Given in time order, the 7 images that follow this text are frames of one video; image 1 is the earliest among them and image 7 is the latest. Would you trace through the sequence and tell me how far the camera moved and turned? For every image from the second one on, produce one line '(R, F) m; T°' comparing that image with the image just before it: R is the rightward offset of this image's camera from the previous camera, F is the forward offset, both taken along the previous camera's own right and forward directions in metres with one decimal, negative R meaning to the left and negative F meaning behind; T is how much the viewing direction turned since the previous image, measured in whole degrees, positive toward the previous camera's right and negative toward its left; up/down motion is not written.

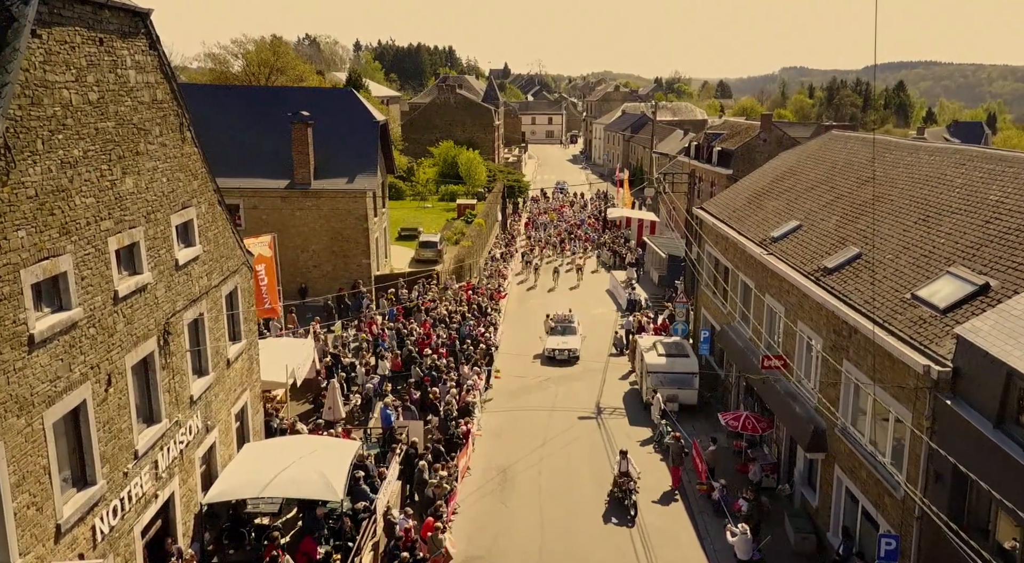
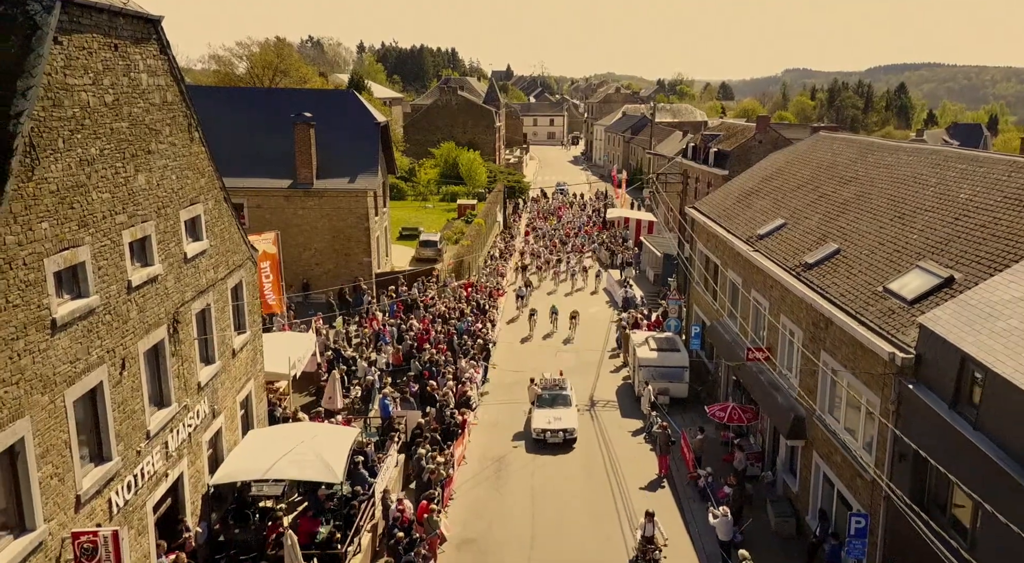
(+0.2, -0.8) m; 0°
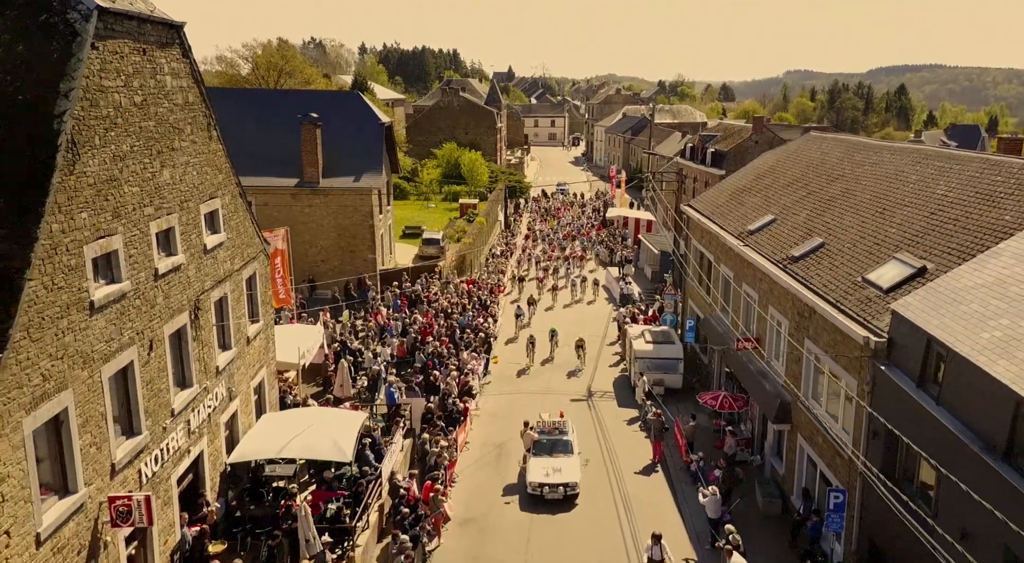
(0.0, -1.0) m; 0°
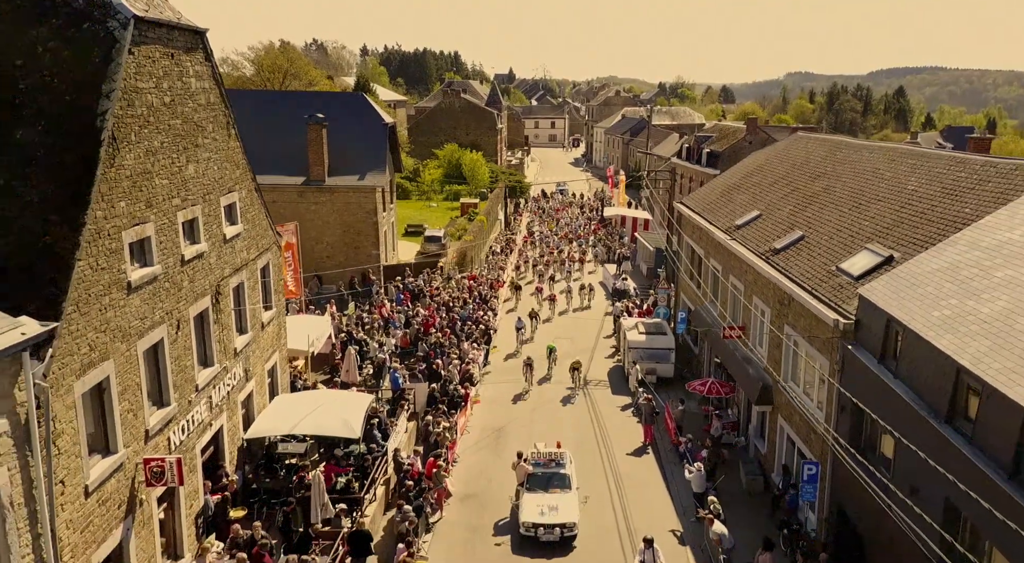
(+0.1, -1.3) m; 0°
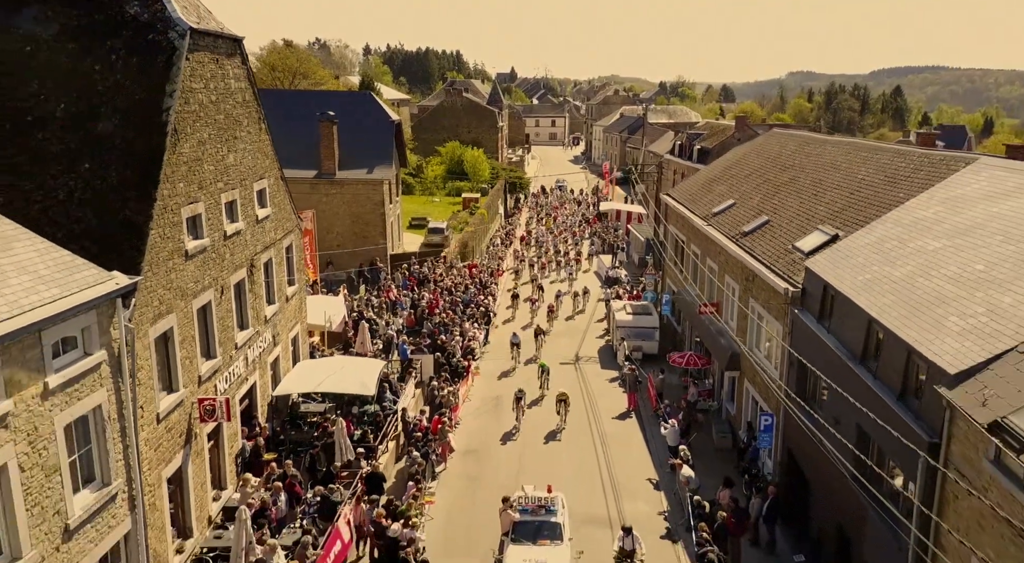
(+0.1, -2.7) m; 0°
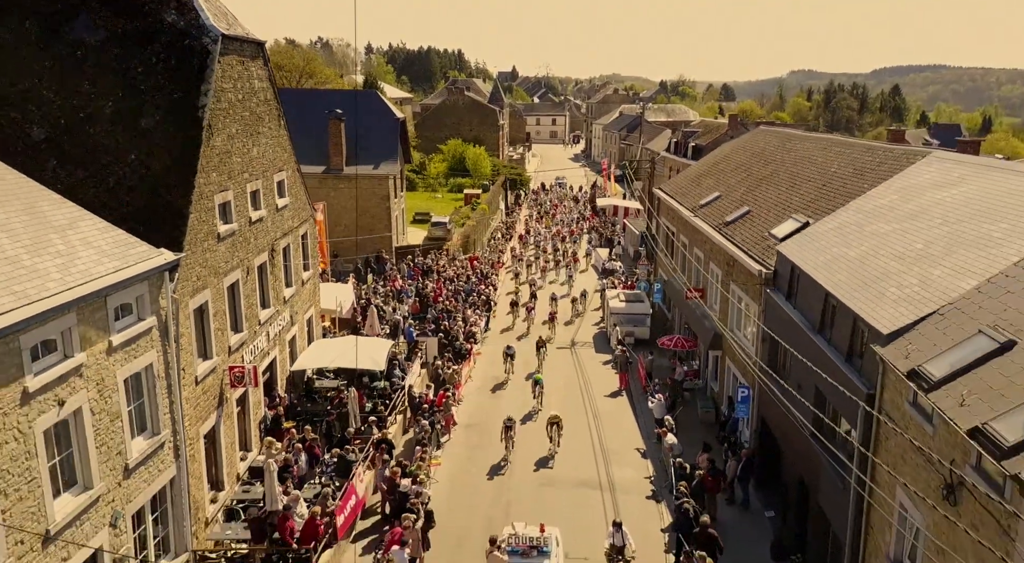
(+0.1, -1.9) m; 0°
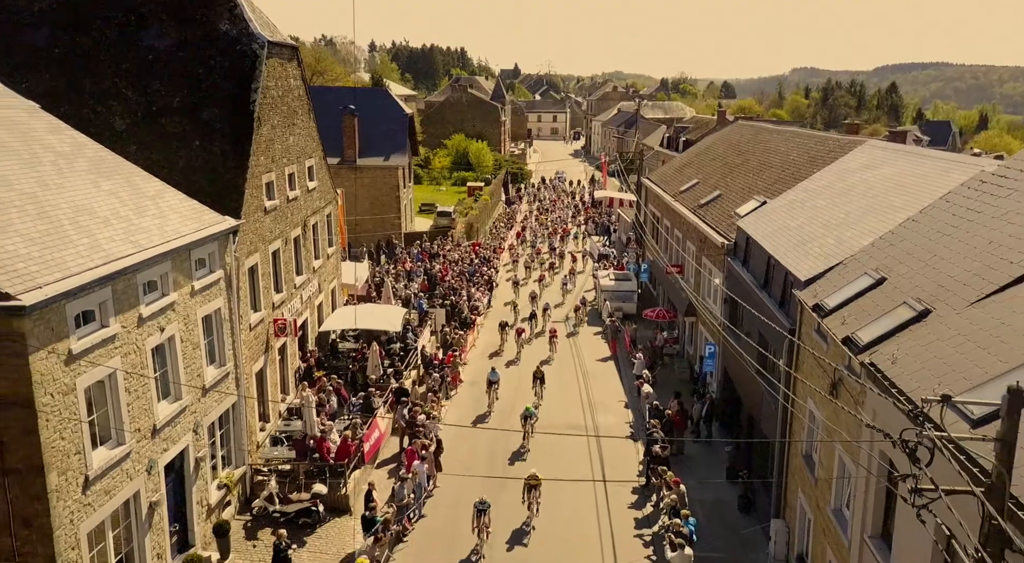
(+0.1, -3.6) m; 0°
